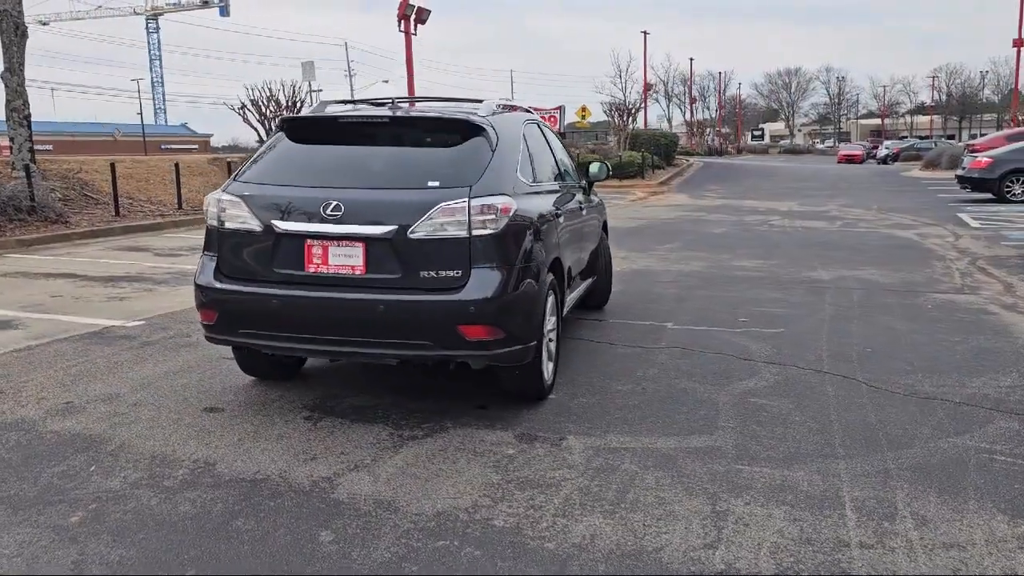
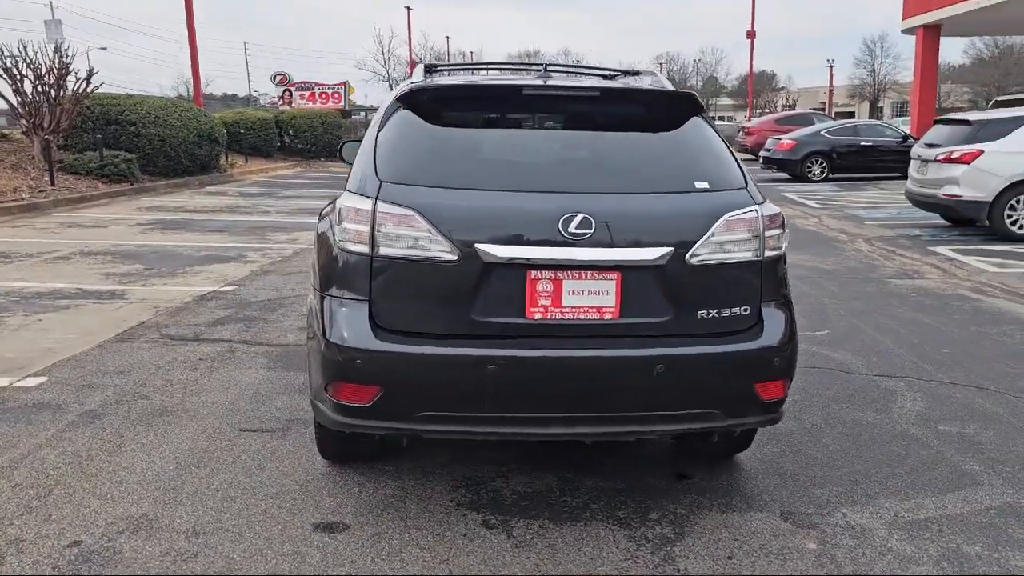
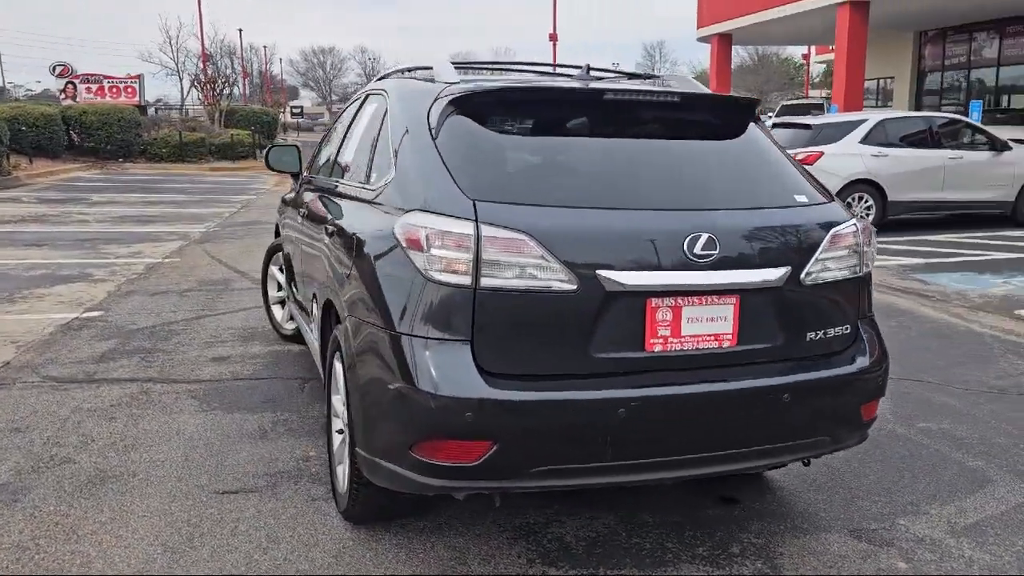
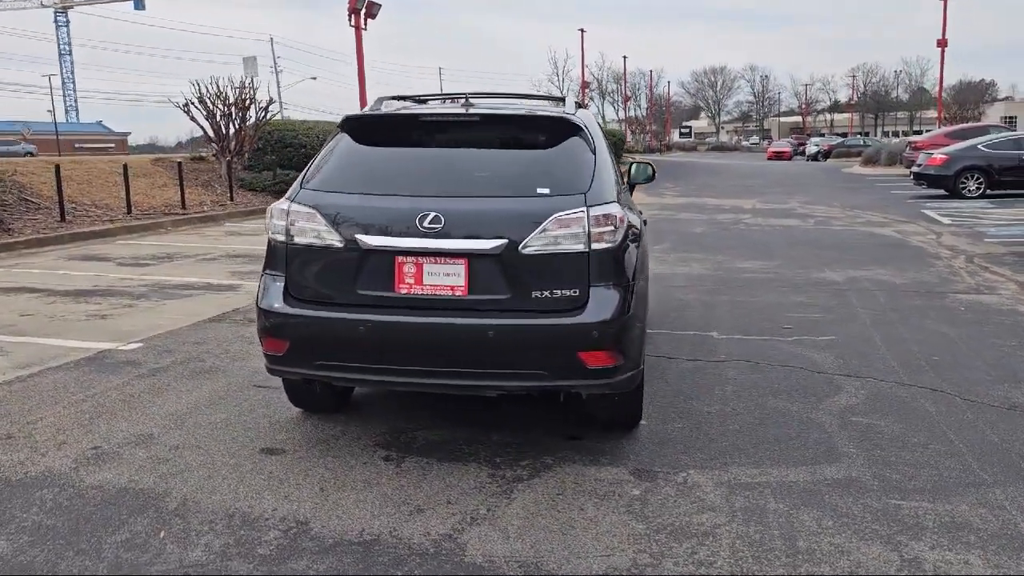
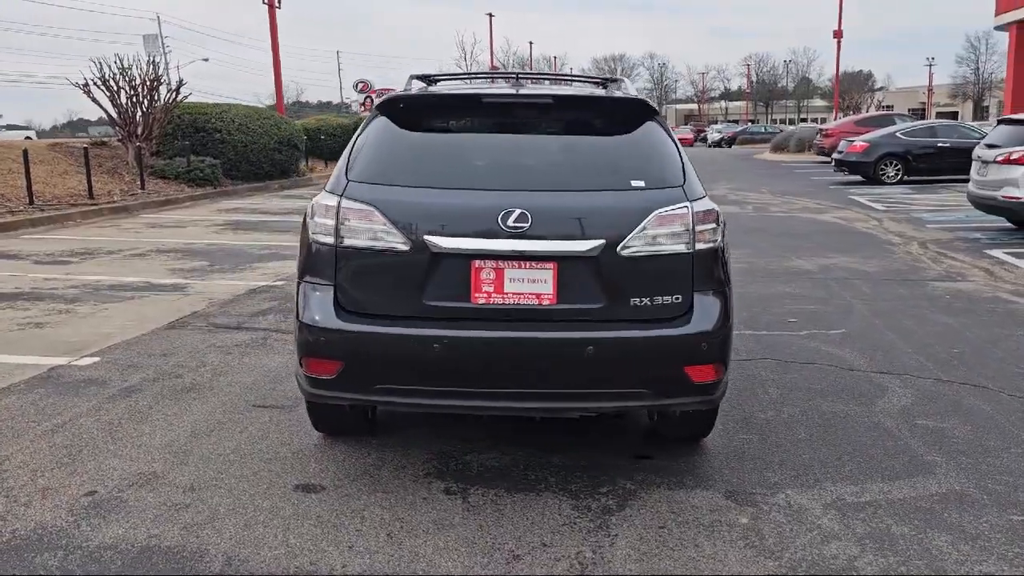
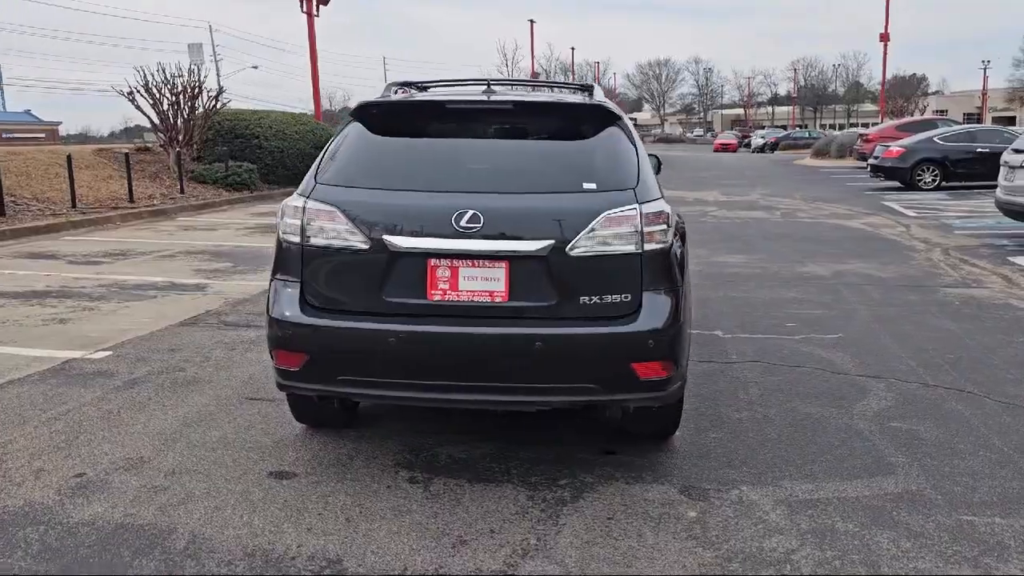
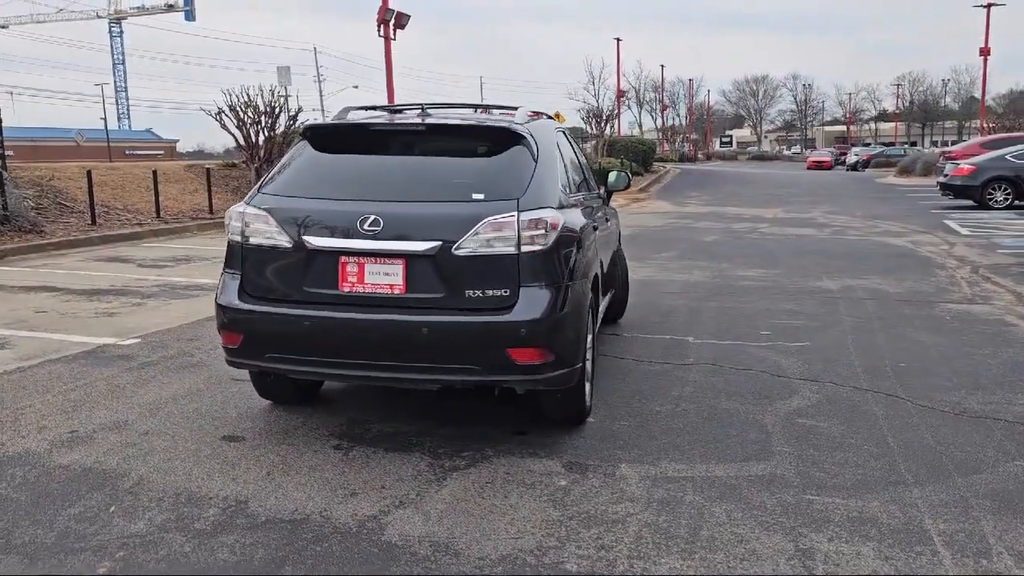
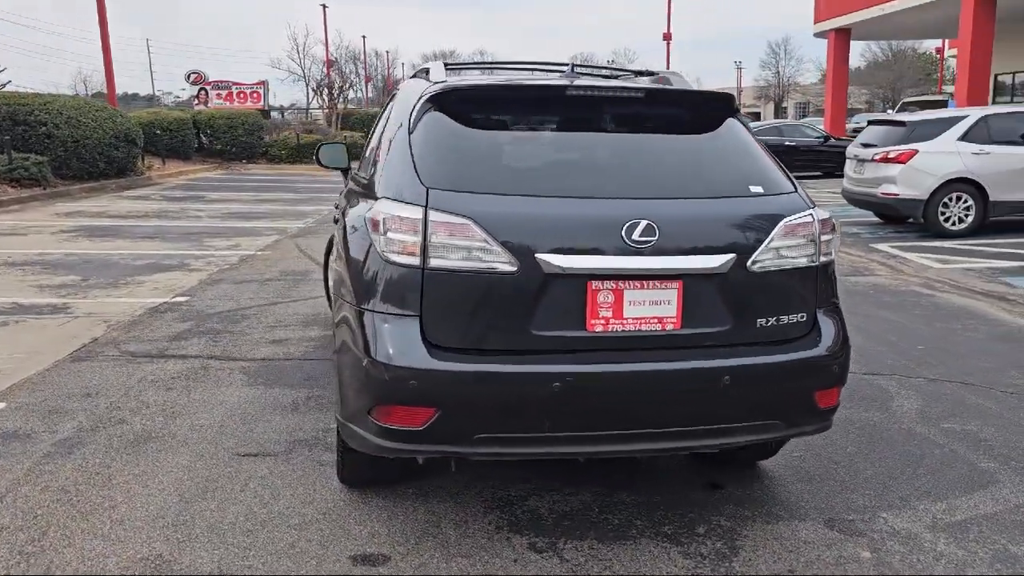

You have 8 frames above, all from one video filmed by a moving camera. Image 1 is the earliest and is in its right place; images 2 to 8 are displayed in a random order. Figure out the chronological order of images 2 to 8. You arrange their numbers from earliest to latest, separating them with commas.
7, 4, 6, 5, 2, 8, 3
